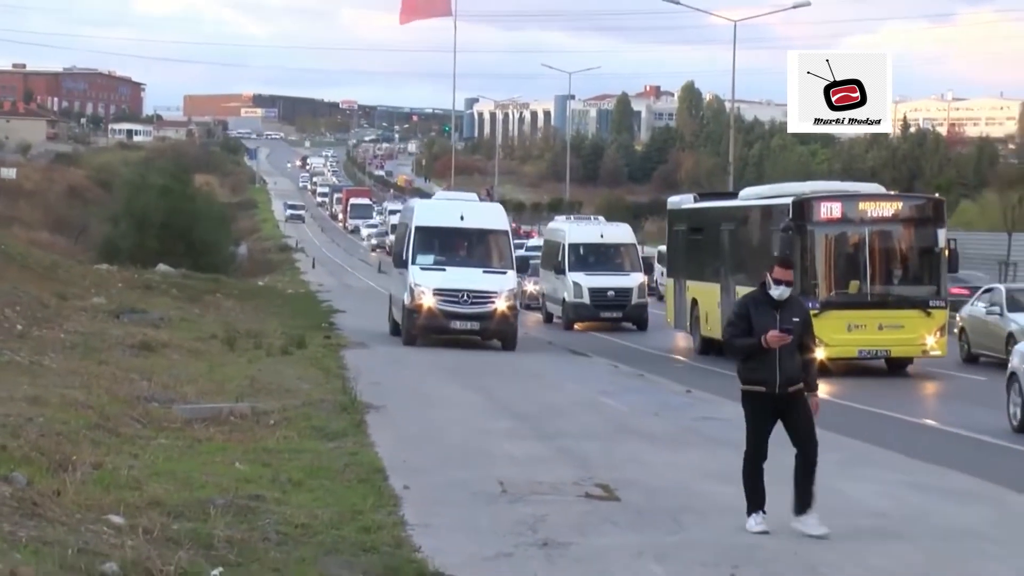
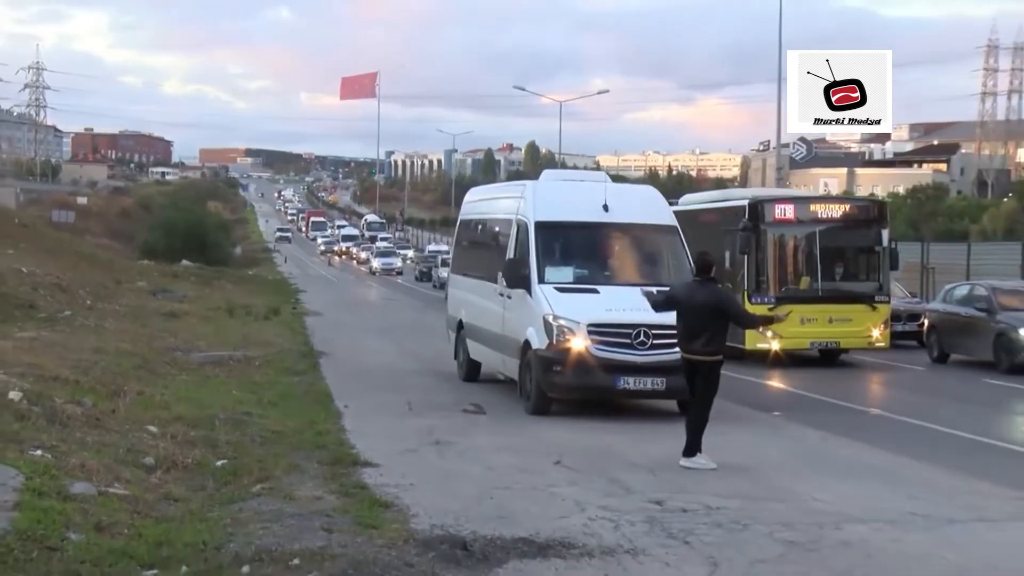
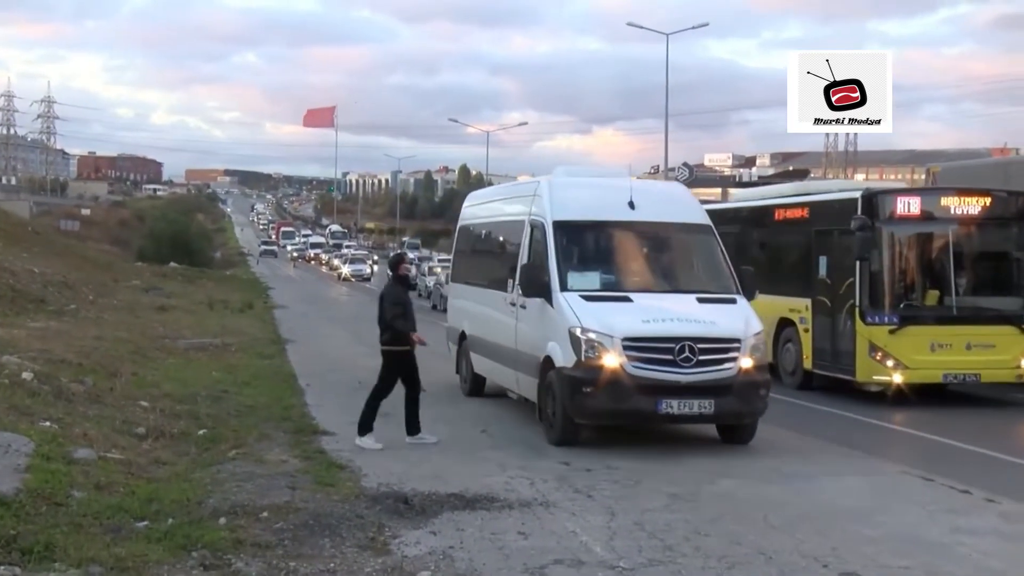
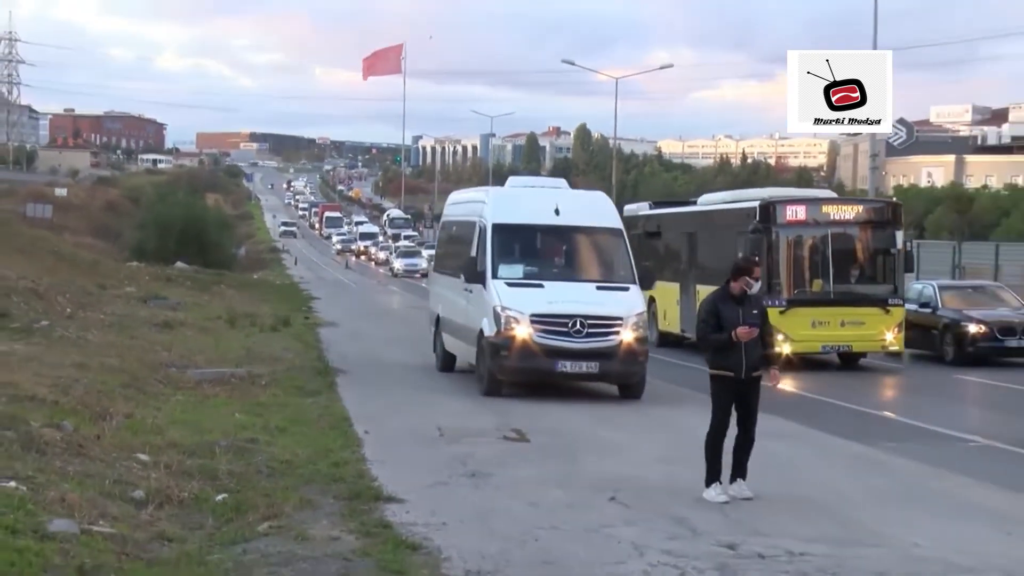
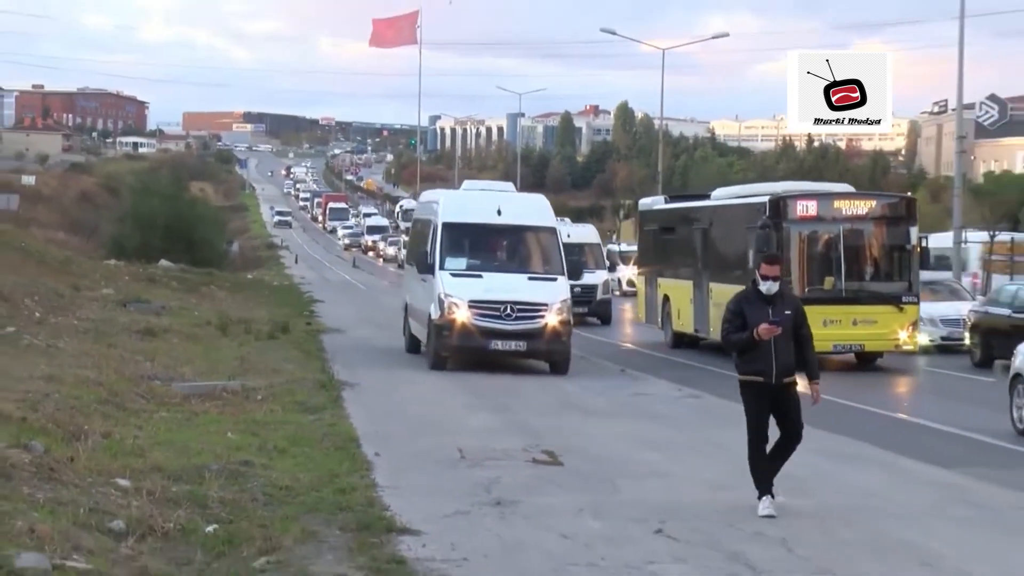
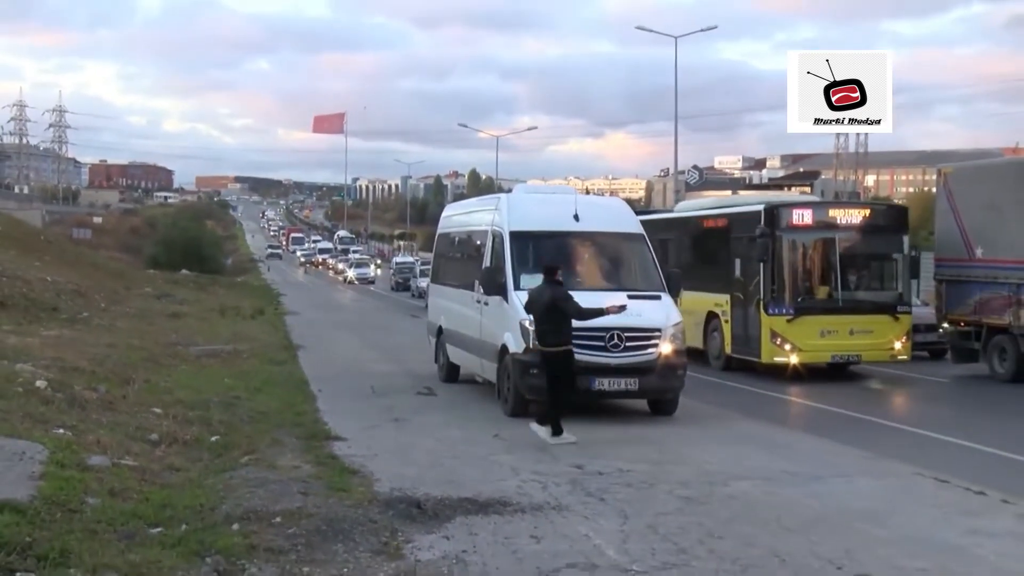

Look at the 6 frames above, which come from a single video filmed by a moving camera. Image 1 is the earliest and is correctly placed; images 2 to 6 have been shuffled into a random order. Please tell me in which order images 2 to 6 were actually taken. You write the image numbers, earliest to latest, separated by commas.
5, 4, 2, 6, 3
